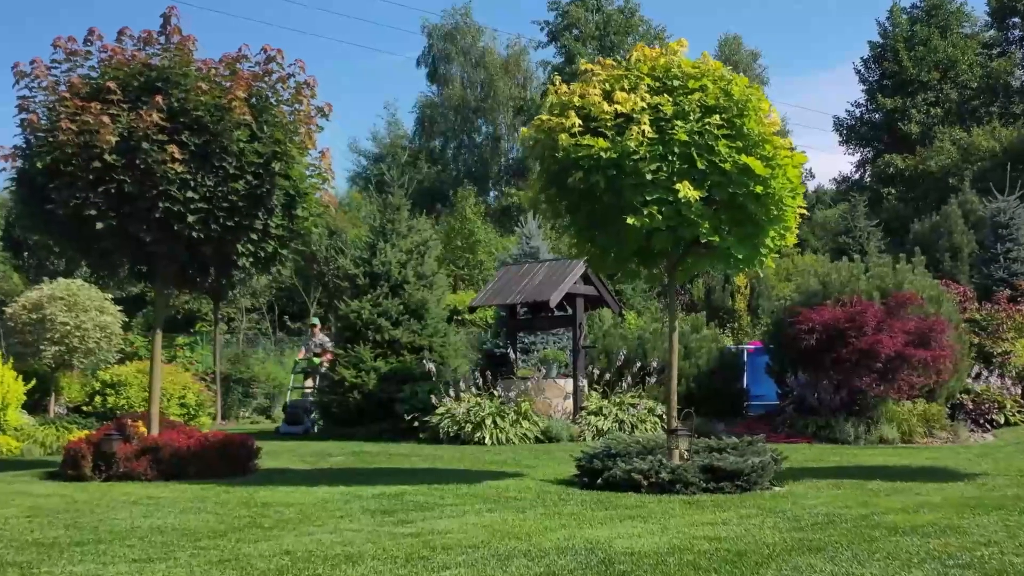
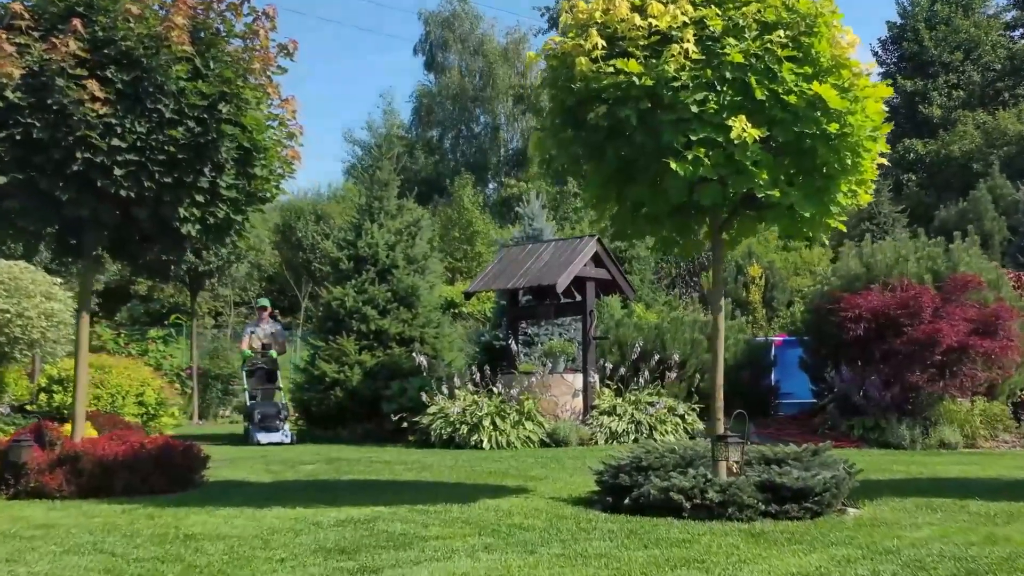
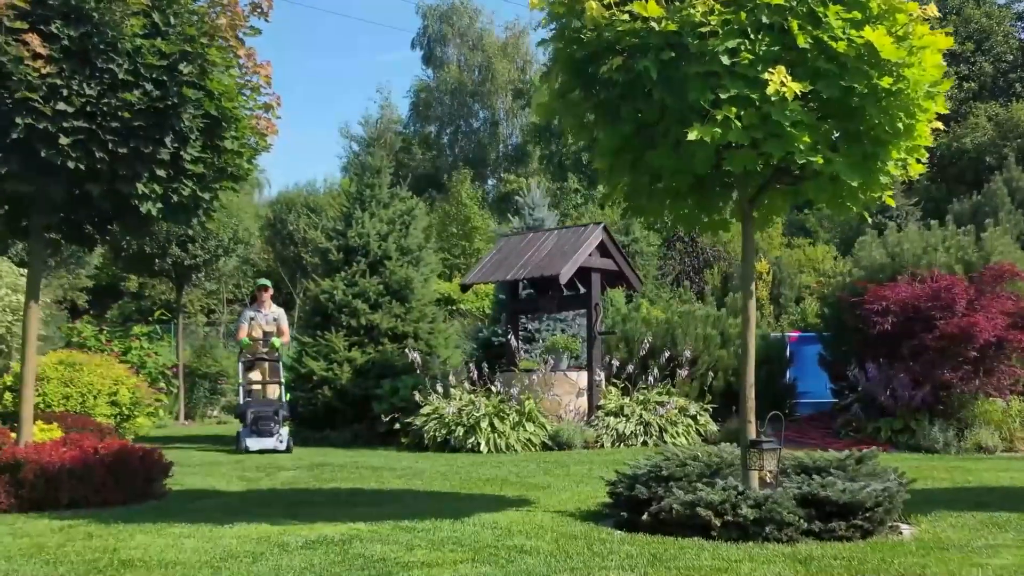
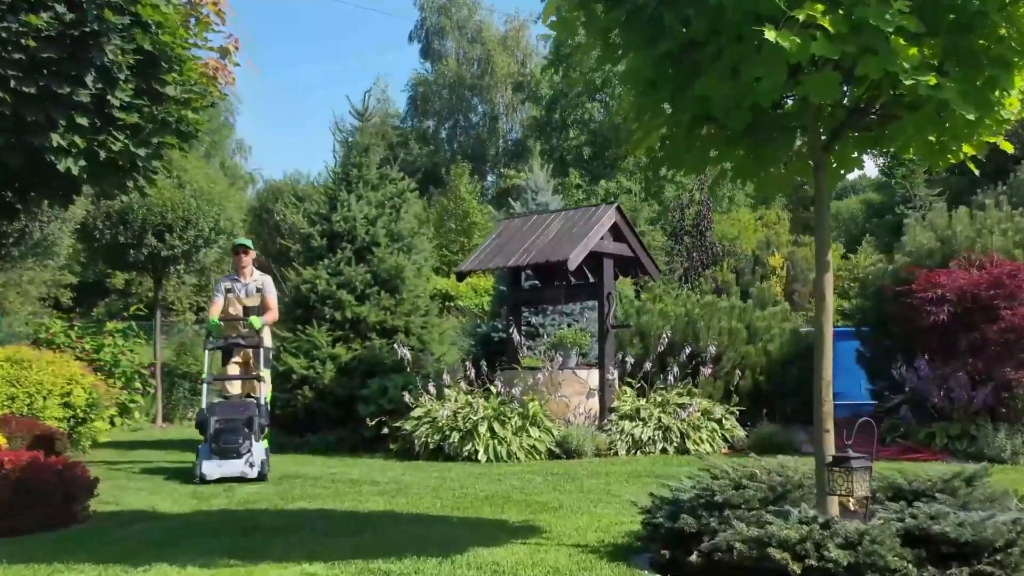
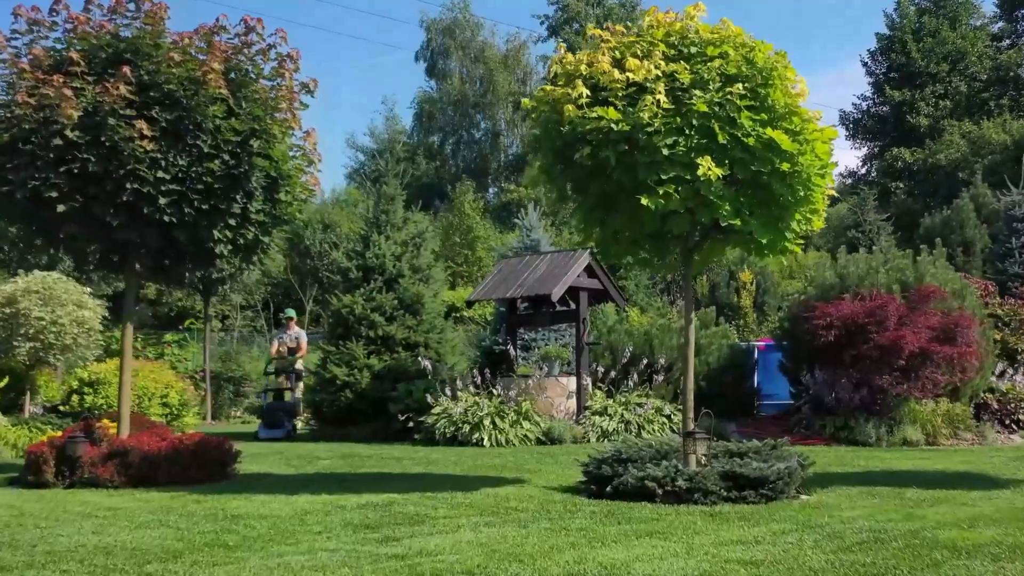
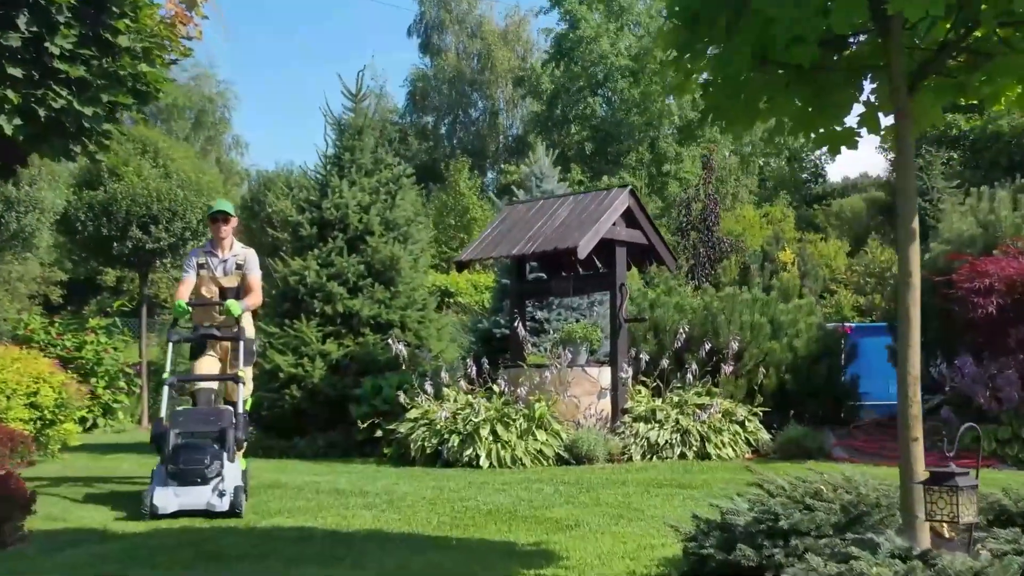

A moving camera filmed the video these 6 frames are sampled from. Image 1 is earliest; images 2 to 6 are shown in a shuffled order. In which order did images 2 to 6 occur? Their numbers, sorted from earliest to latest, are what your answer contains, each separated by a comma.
5, 2, 3, 4, 6
